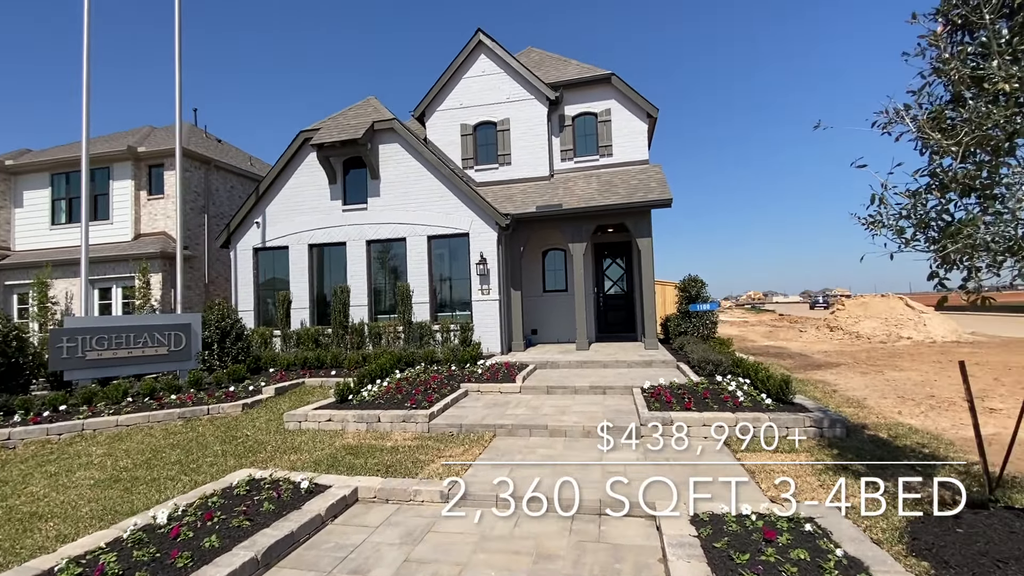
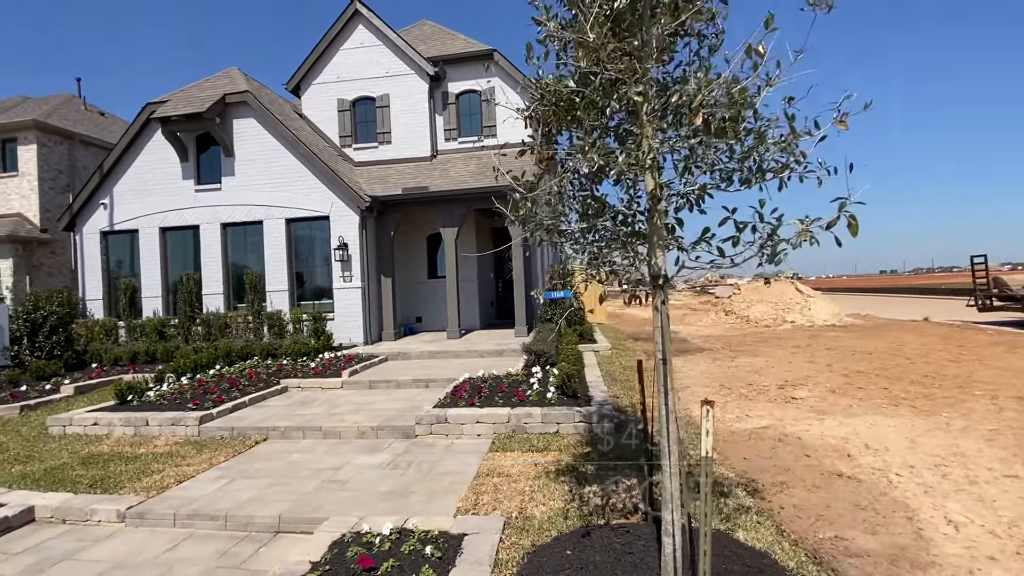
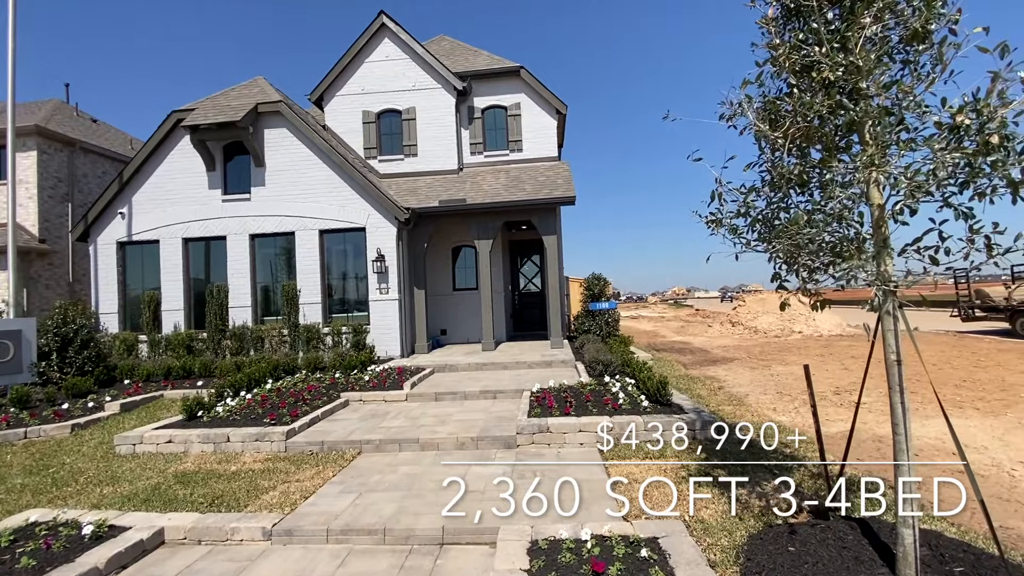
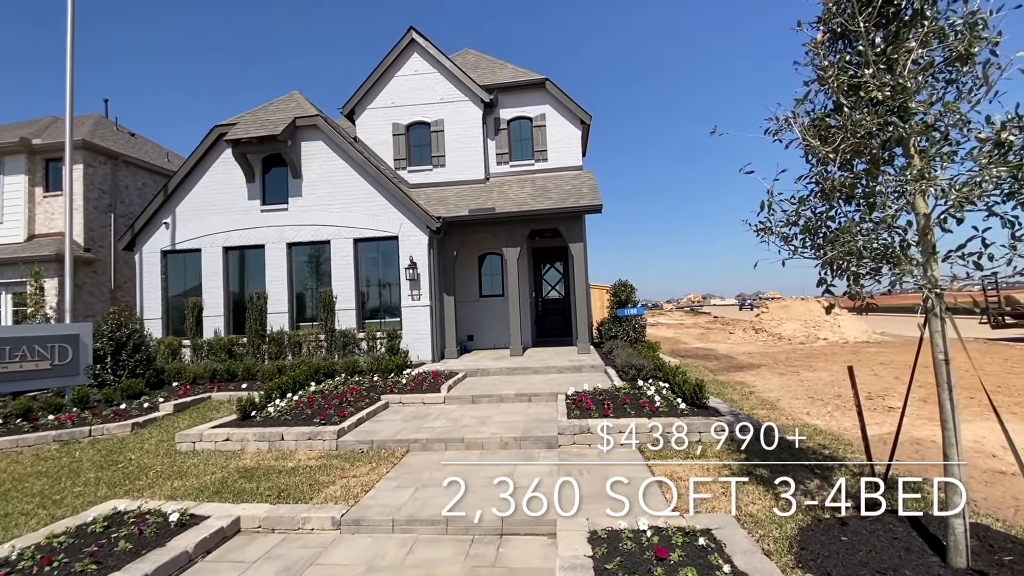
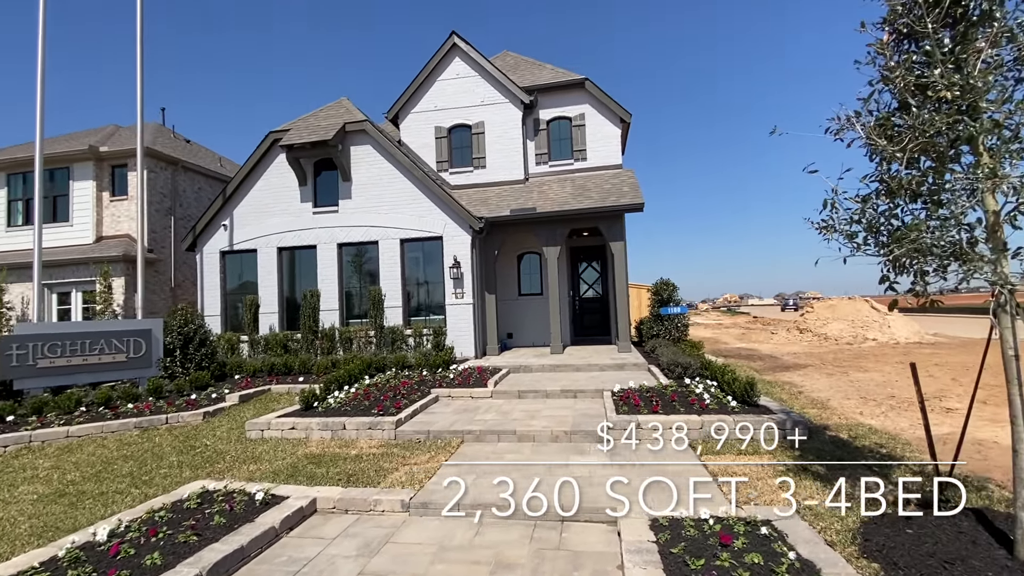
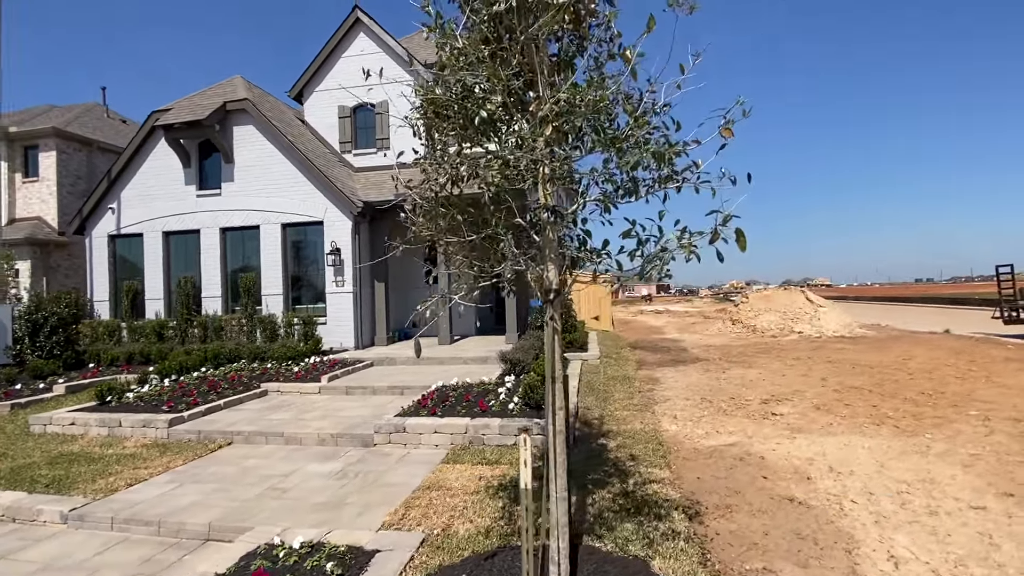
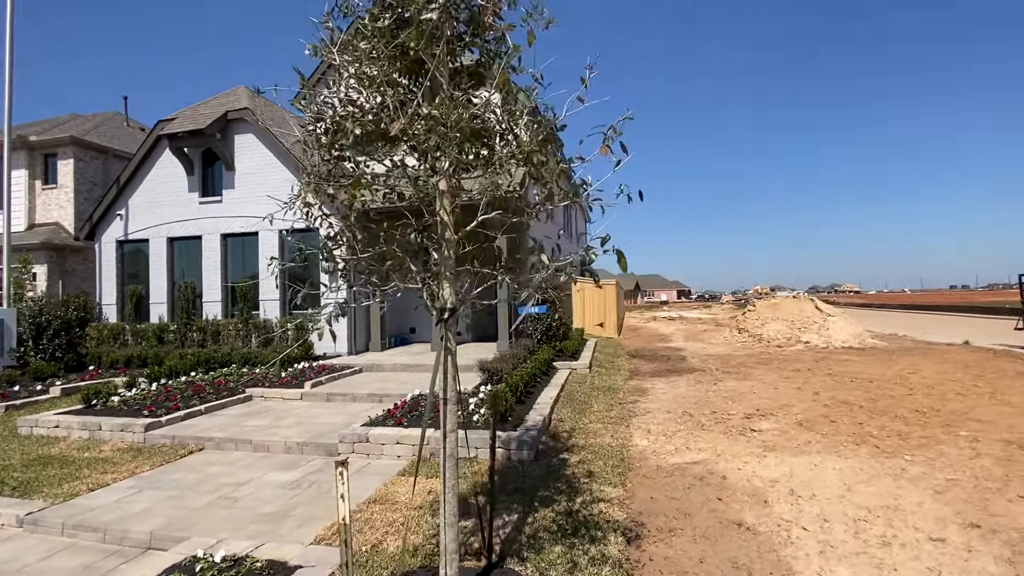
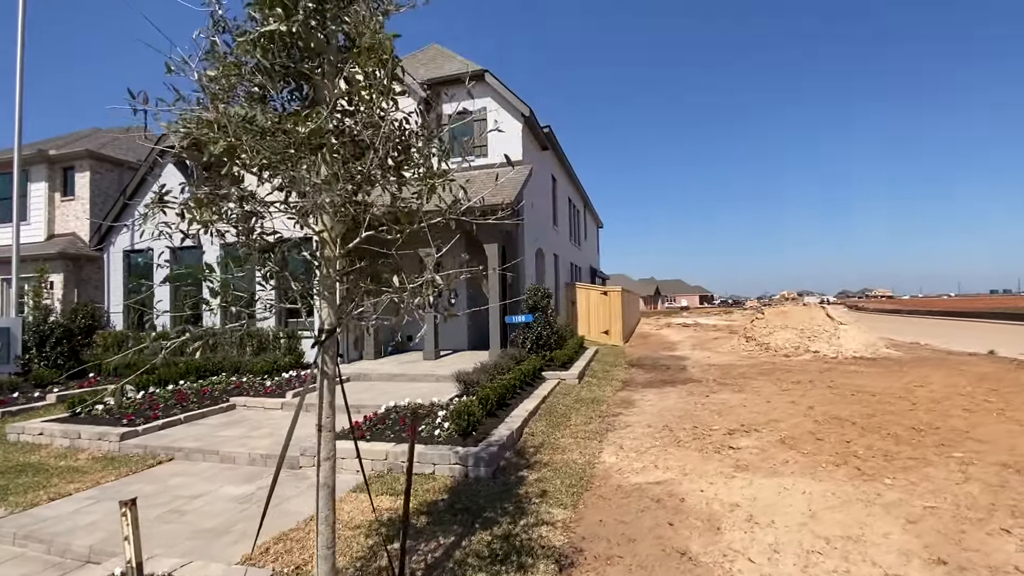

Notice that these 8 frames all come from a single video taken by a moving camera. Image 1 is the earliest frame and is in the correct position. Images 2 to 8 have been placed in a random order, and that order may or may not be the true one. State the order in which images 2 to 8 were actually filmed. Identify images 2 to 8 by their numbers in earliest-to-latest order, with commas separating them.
5, 4, 3, 2, 6, 7, 8
